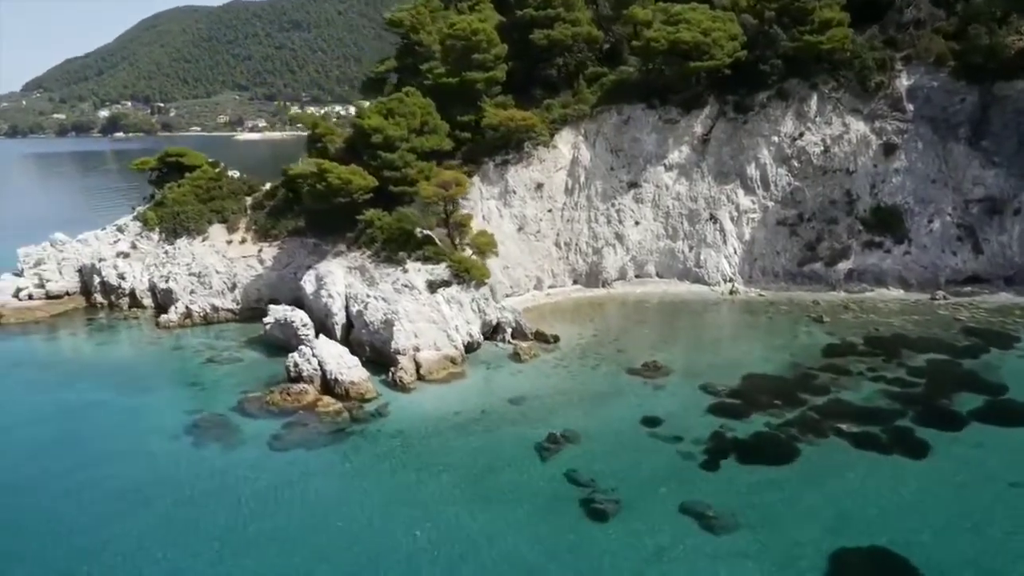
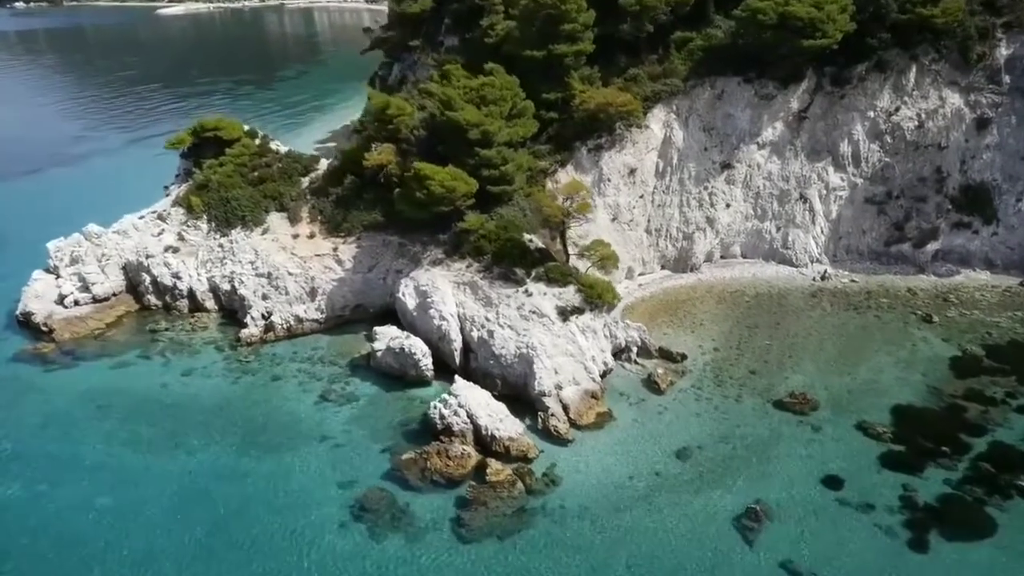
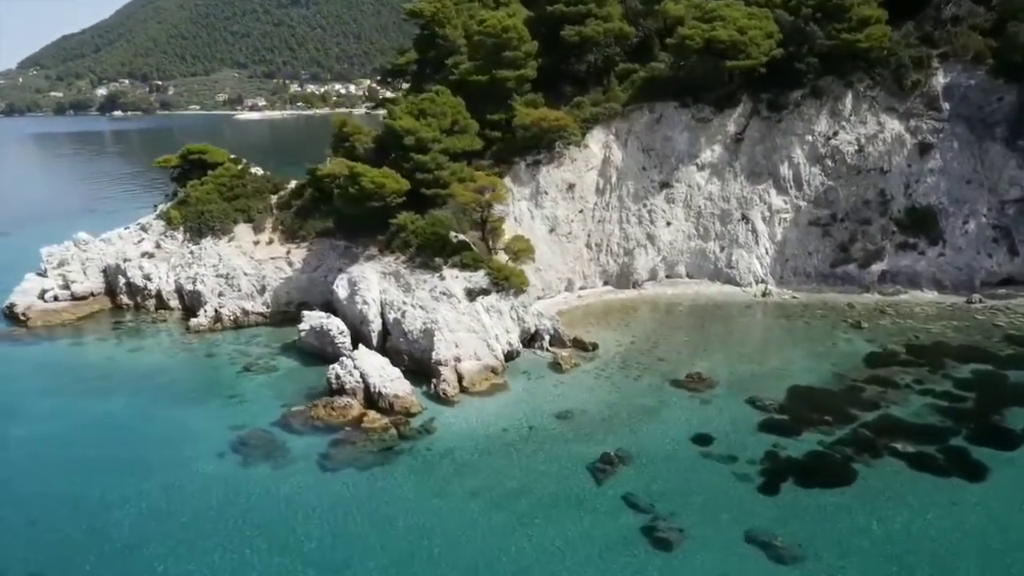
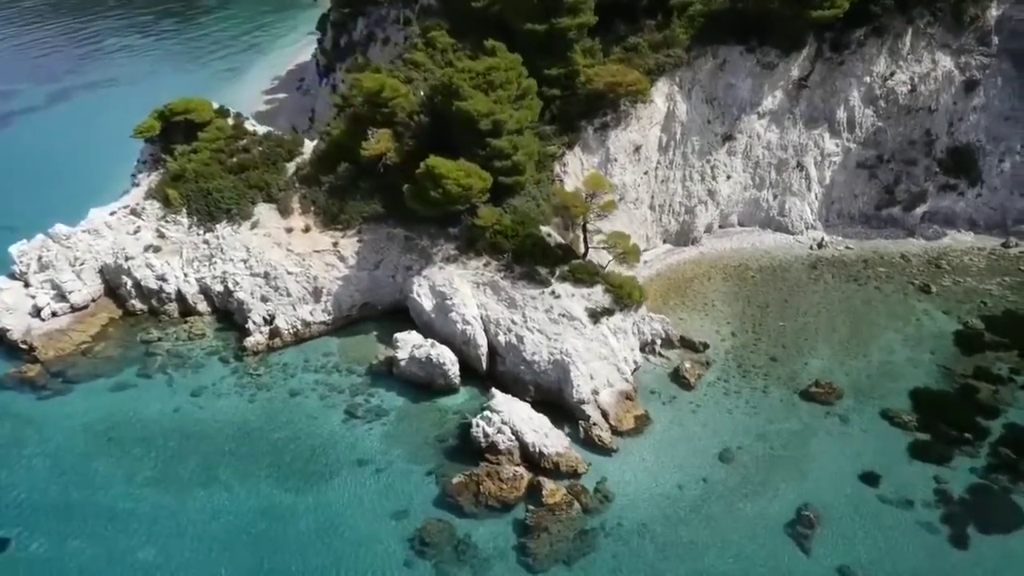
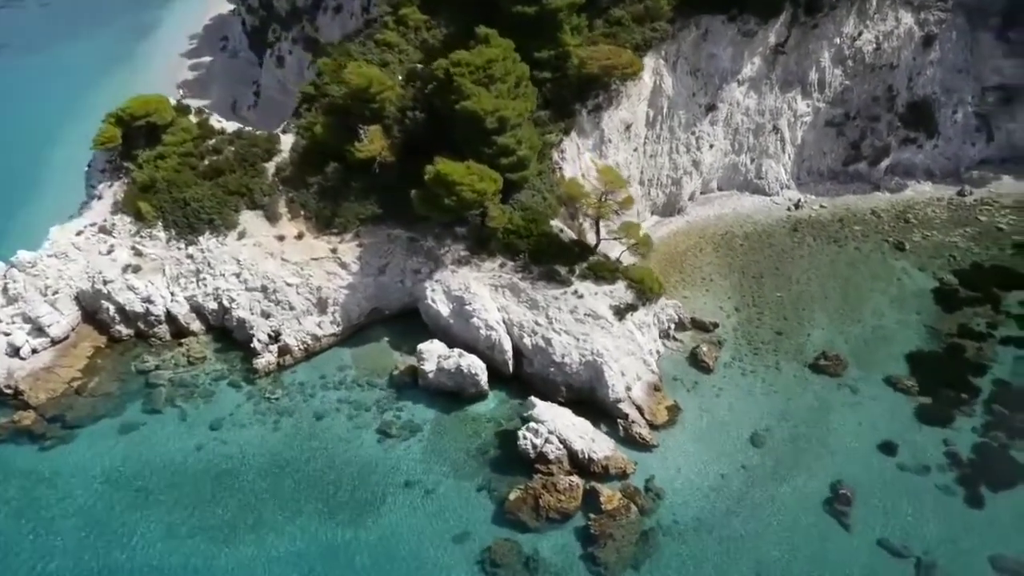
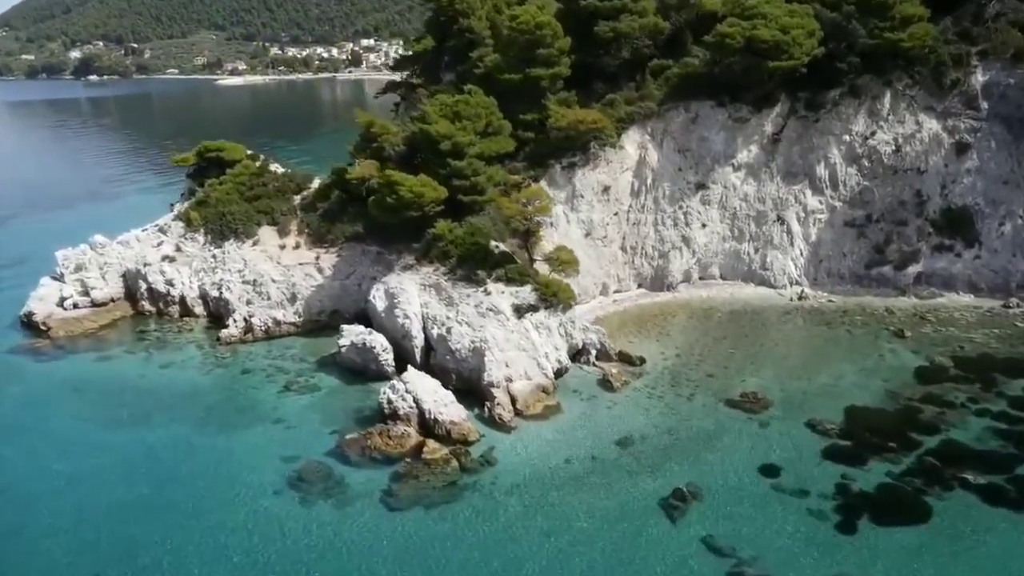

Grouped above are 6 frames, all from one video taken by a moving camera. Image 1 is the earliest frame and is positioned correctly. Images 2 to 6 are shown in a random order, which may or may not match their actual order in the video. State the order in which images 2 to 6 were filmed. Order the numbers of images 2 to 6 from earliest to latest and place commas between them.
3, 6, 2, 4, 5
